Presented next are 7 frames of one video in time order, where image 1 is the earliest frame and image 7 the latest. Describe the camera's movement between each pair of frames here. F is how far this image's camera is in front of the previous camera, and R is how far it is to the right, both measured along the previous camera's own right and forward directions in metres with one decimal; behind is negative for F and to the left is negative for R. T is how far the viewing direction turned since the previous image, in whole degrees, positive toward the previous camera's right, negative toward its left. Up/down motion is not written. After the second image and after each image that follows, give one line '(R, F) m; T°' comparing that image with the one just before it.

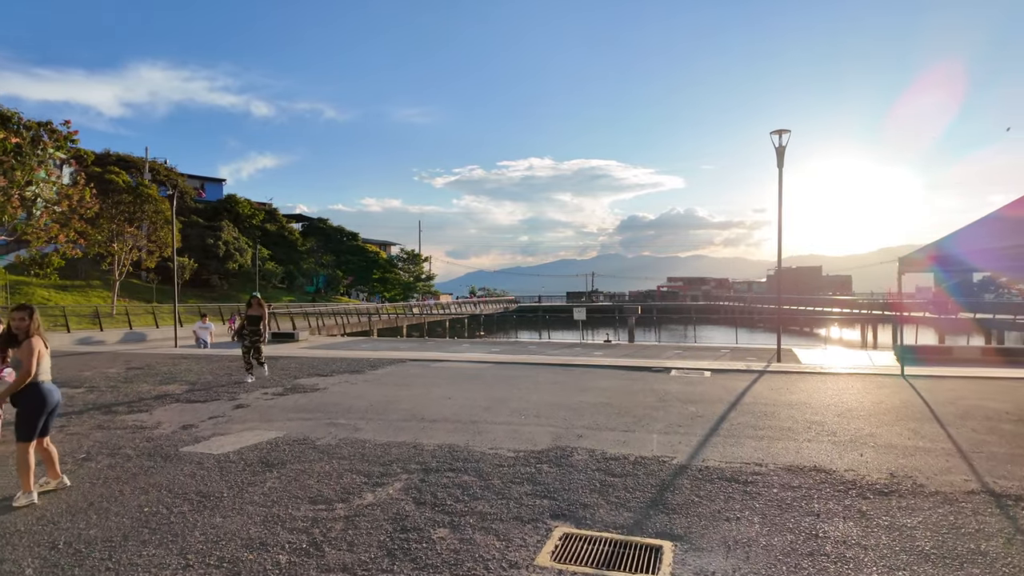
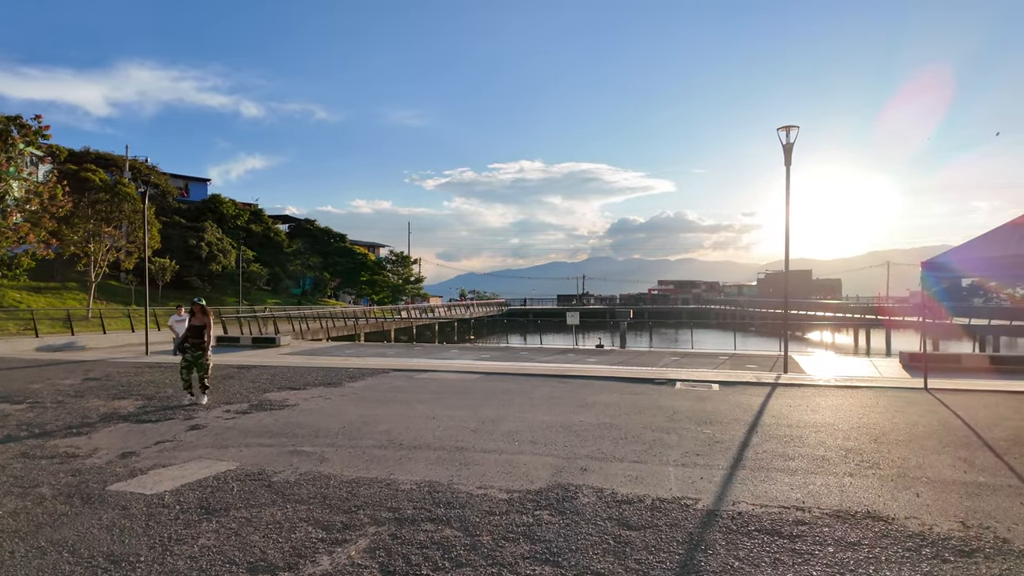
(0.0, +1.0) m; +1°
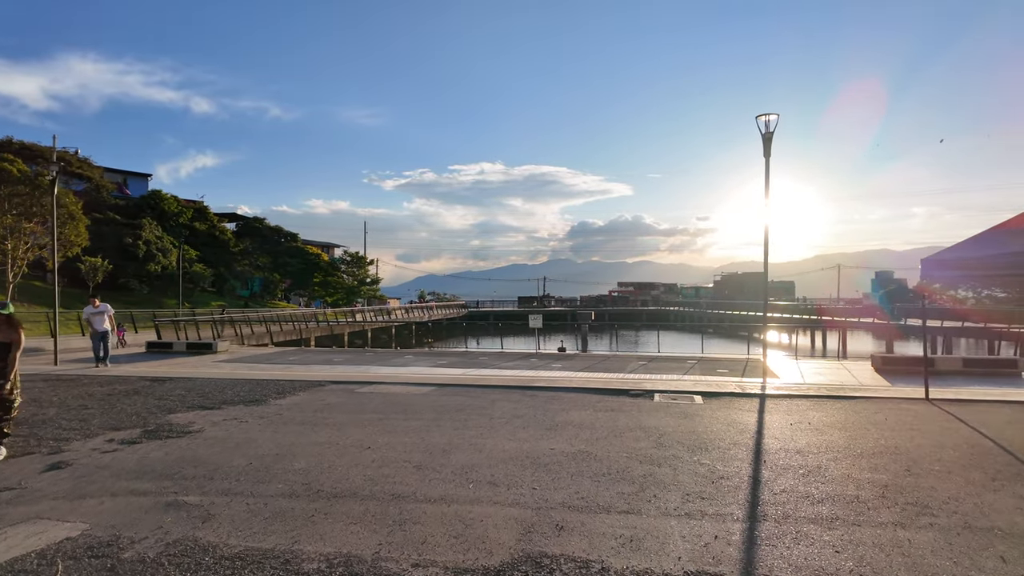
(+0.1, +1.5) m; +4°
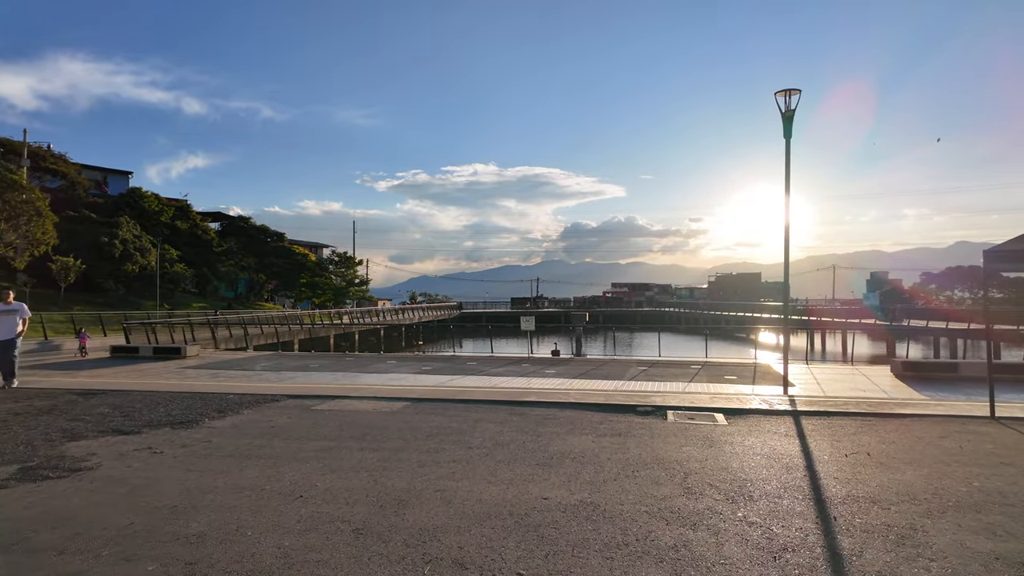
(+0.1, +1.6) m; +1°
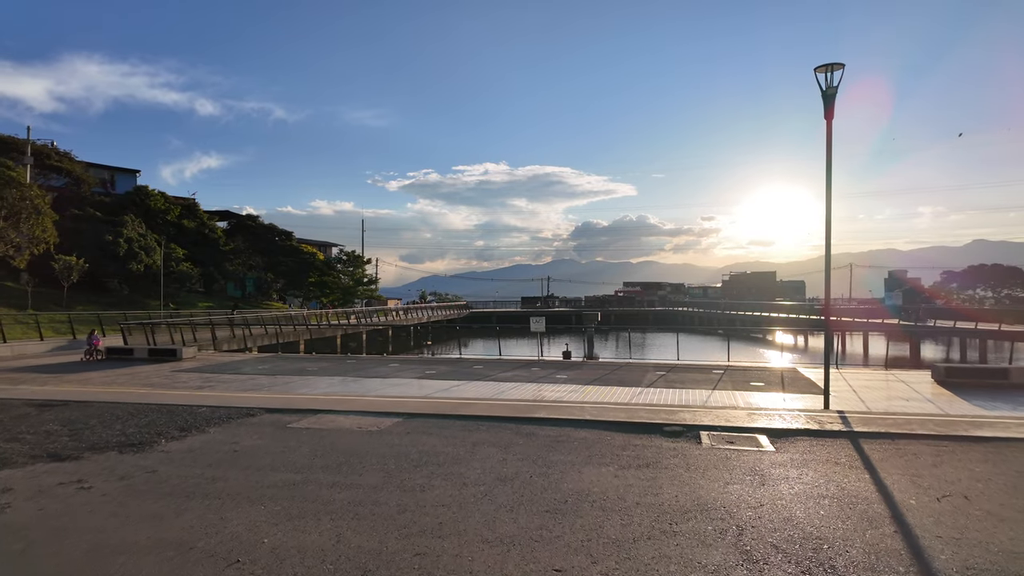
(+0.1, +1.2) m; -1°
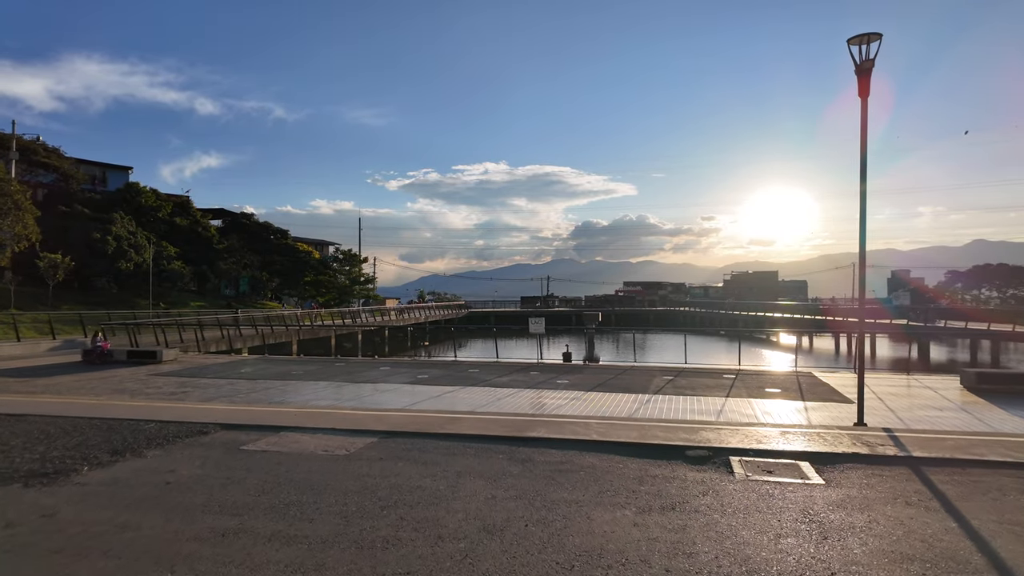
(+0.1, +1.2) m; 0°
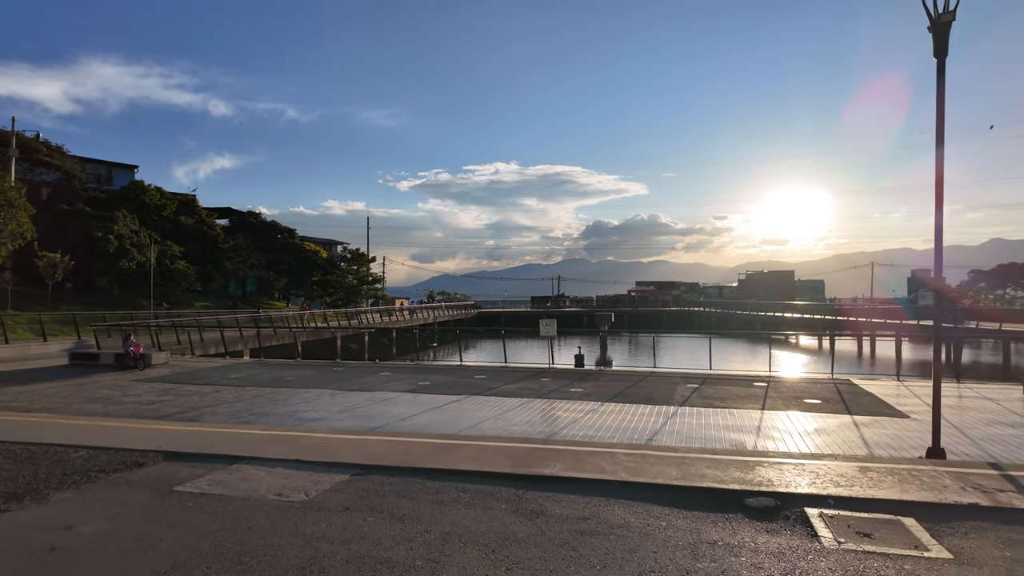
(0.0, +1.5) m; -1°
